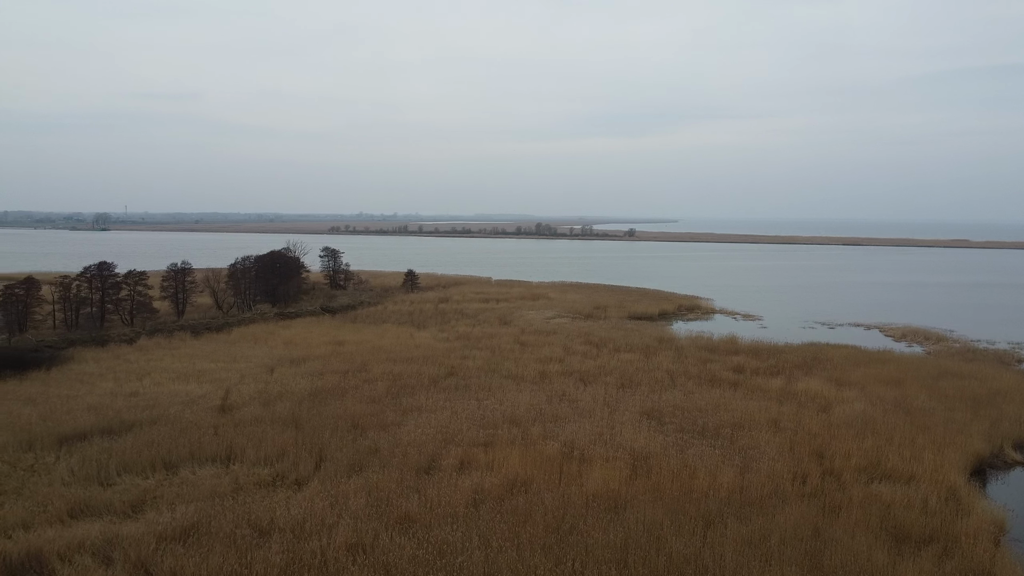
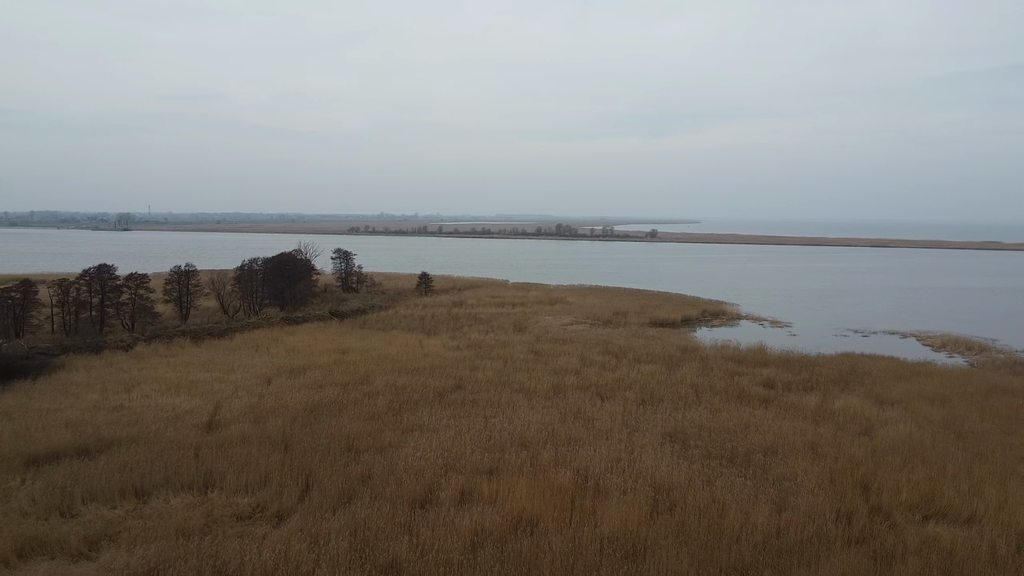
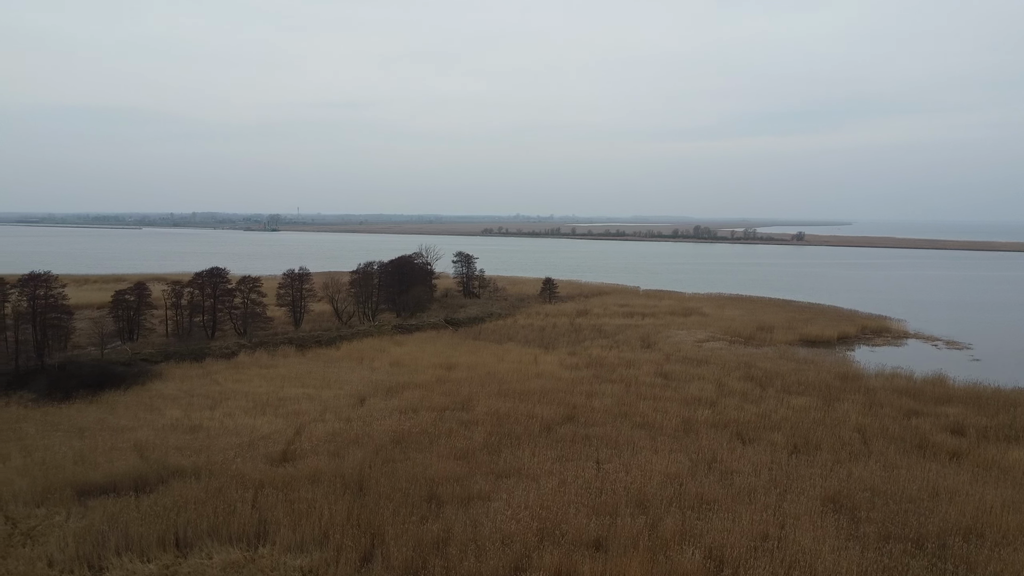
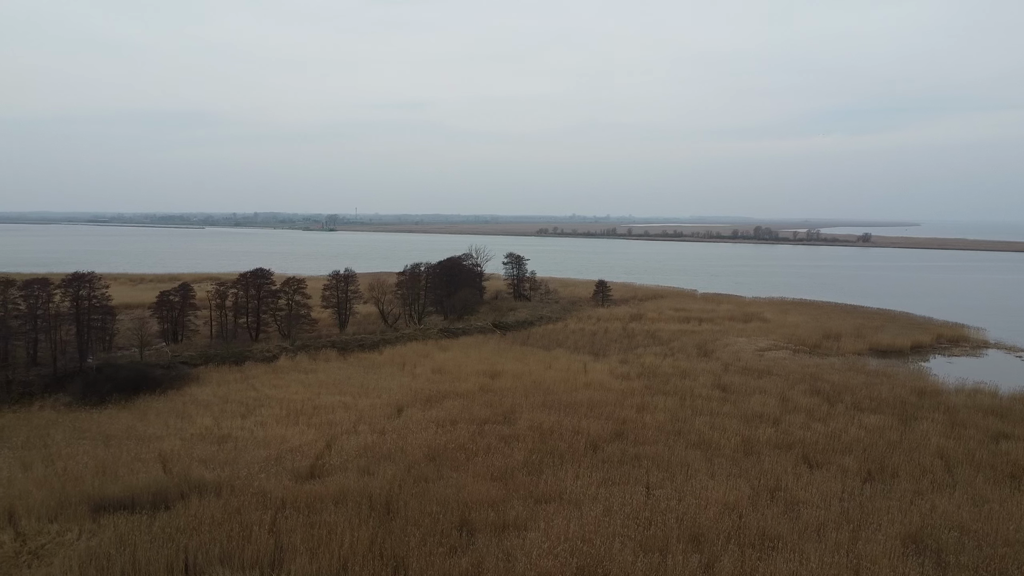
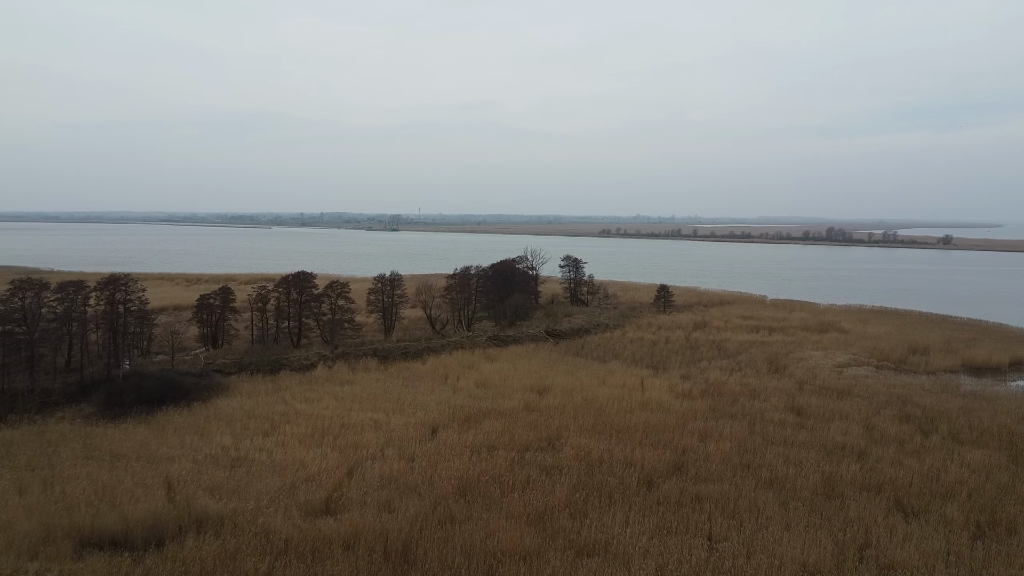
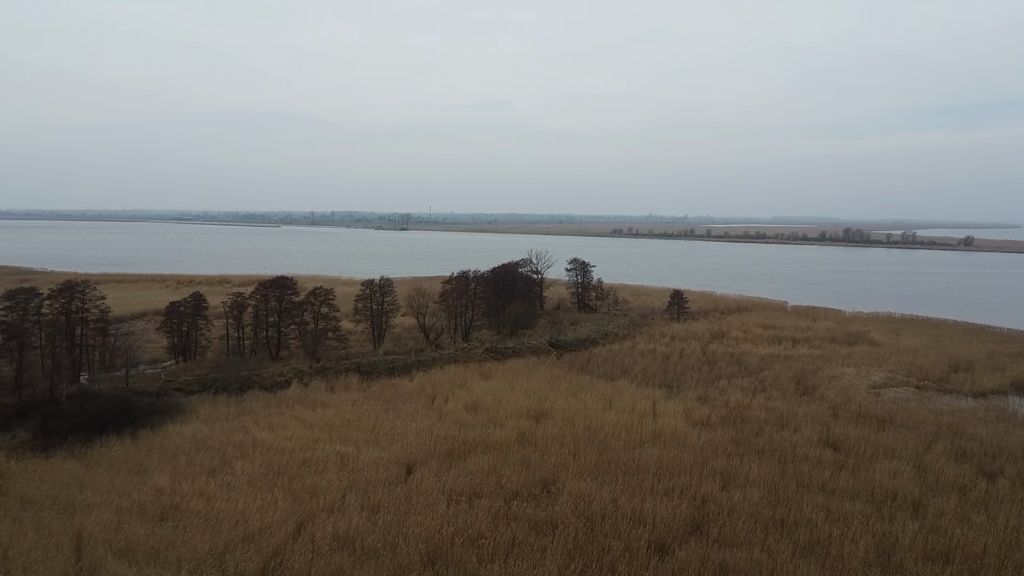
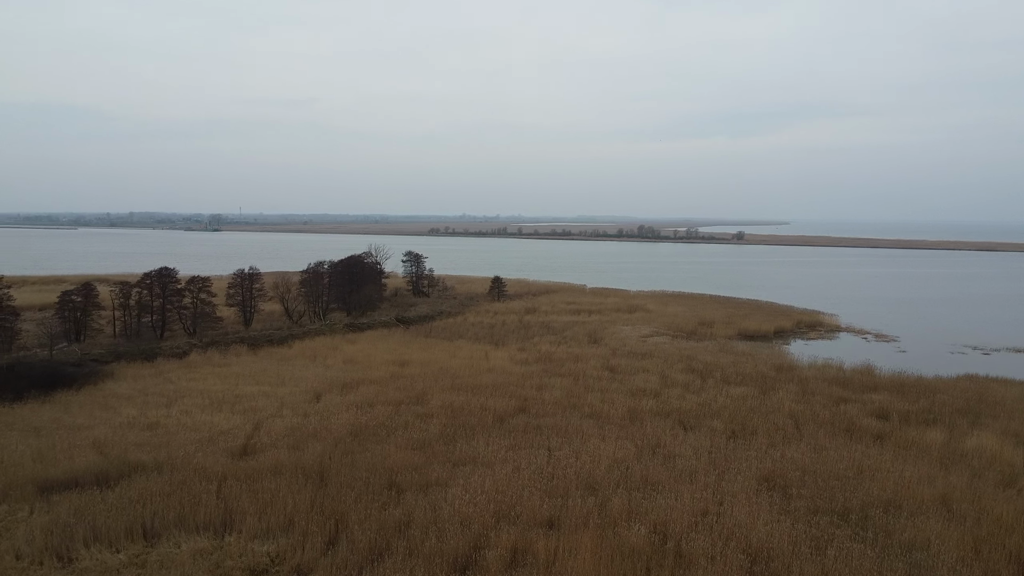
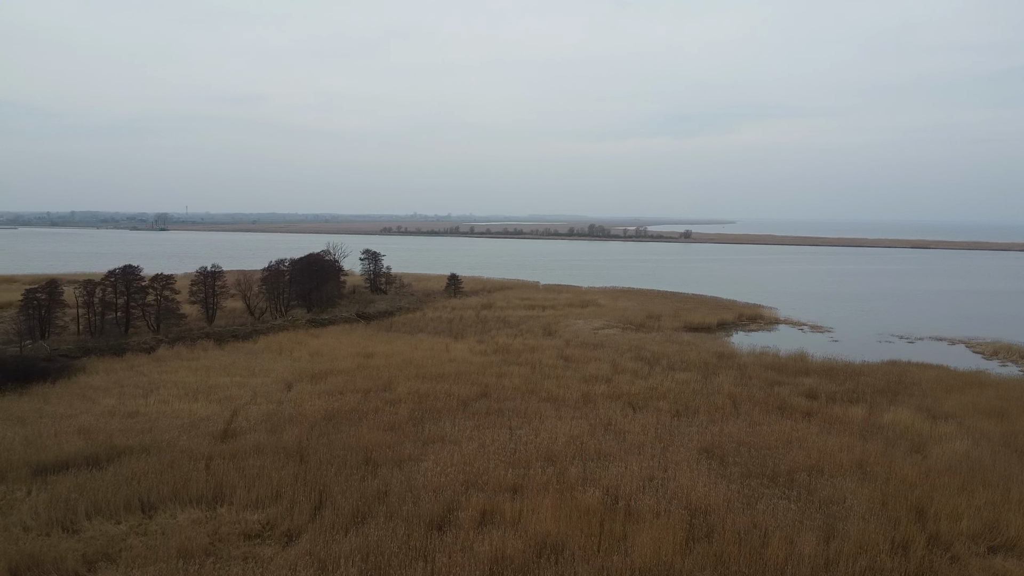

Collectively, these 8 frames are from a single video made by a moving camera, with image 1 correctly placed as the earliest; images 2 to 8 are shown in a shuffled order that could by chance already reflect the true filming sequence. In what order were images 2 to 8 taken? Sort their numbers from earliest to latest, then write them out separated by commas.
2, 8, 7, 3, 4, 5, 6
